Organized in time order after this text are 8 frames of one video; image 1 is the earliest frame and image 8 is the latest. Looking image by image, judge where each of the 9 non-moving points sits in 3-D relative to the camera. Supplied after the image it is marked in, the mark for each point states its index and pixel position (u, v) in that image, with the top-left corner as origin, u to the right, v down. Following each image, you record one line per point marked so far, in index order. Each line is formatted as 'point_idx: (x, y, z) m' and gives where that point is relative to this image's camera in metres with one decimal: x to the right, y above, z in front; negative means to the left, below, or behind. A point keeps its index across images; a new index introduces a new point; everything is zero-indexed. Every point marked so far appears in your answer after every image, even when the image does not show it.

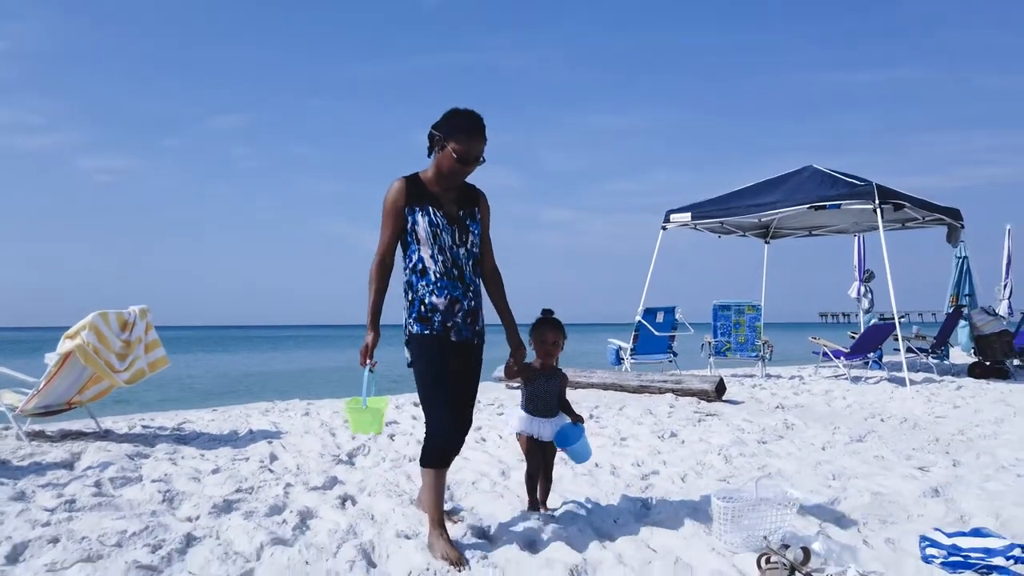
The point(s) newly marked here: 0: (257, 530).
0: (-0.8, -0.8, +2.6) m
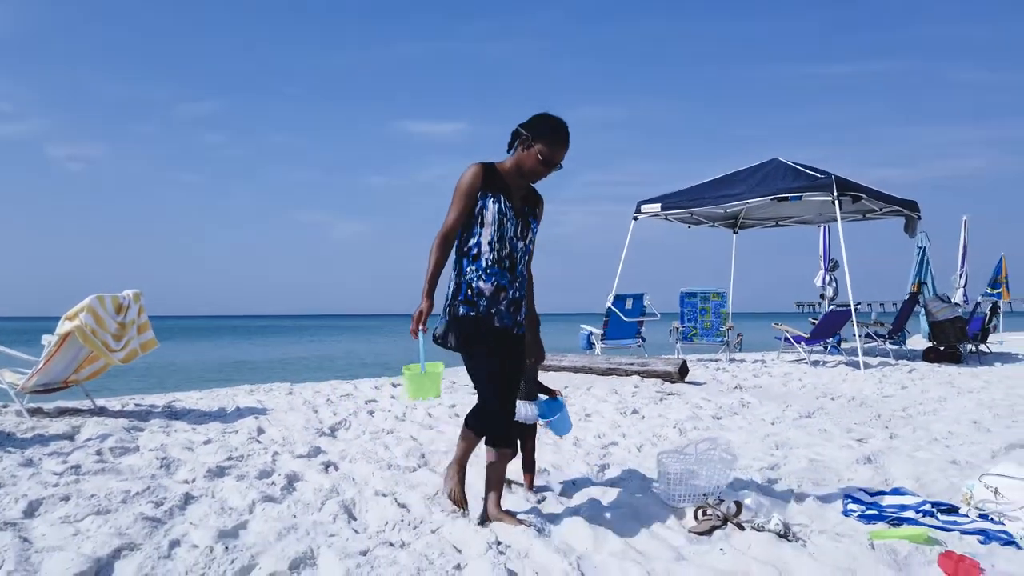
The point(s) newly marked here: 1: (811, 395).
0: (-1.0, -0.7, +2.9) m
1: (+2.3, -0.8, +6.0) m
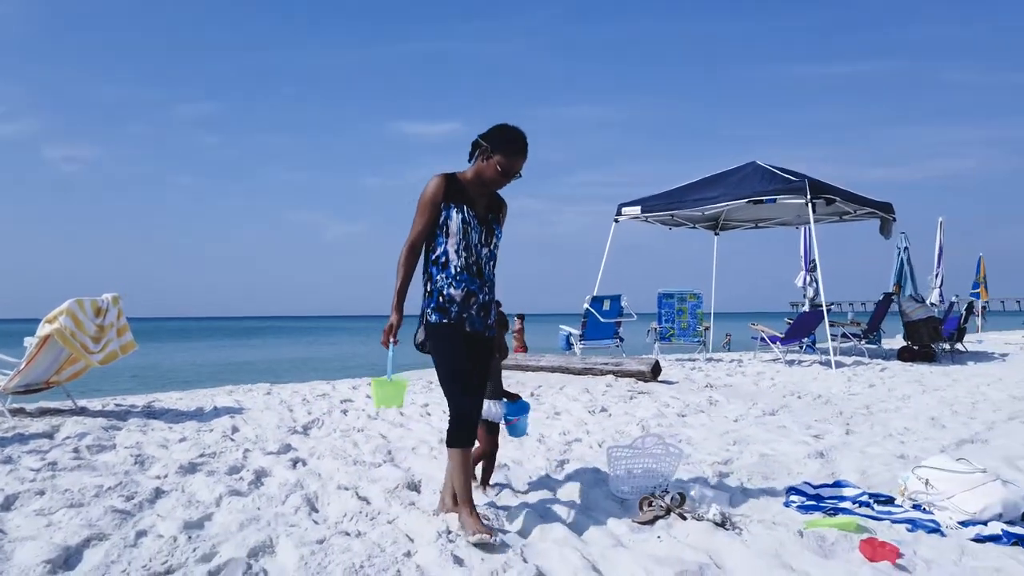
0: (-1.1, -0.8, +3.0) m
1: (+2.1, -0.8, +6.2) m
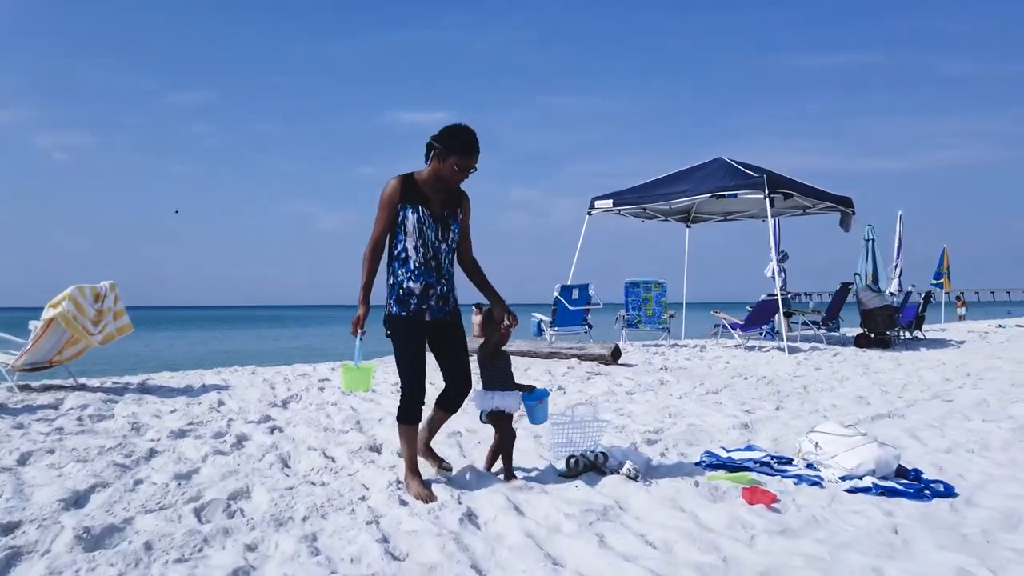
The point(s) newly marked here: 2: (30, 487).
0: (-1.4, -0.7, +3.5) m
1: (+1.8, -0.8, +6.7) m
2: (-1.8, -0.7, +2.9) m
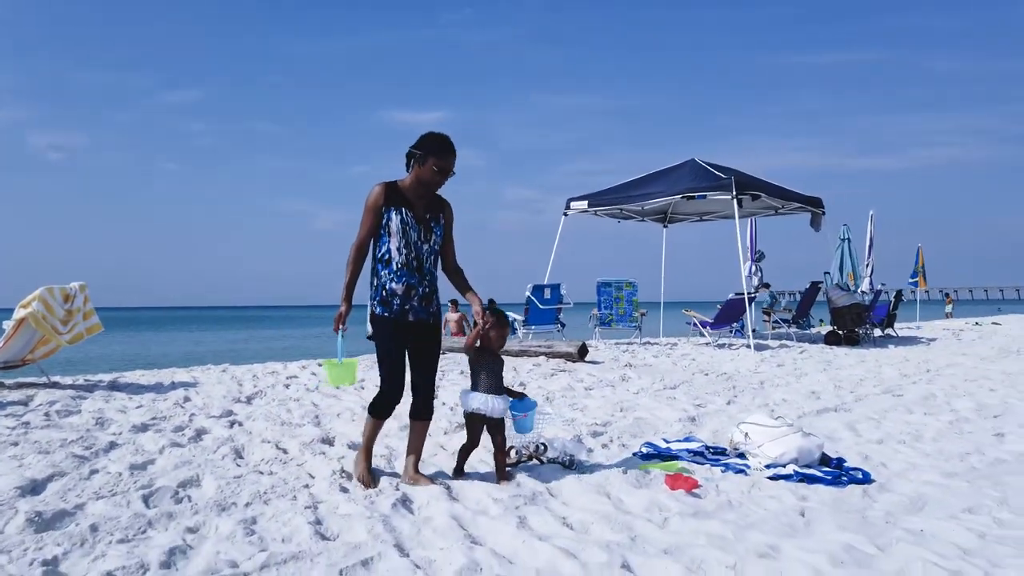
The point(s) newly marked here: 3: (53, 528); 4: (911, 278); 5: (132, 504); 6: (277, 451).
0: (-1.6, -0.7, +3.7) m
1: (+1.6, -0.7, +6.9) m
2: (-2.0, -0.7, +3.0) m
3: (-1.5, -0.8, +2.5) m
4: (+7.7, +0.2, +15.1) m
5: (-1.3, -0.8, +2.8) m
6: (-1.1, -0.7, +3.6) m
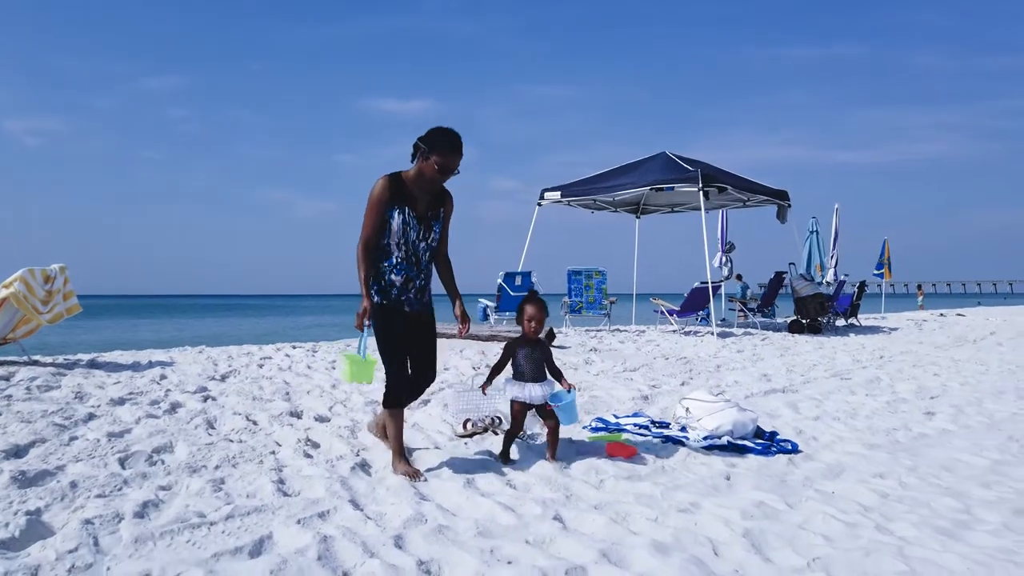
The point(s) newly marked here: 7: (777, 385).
0: (-1.9, -0.6, +3.9) m
1: (+1.3, -0.6, +7.2) m
2: (-2.2, -0.6, +3.2) m
3: (-1.7, -0.7, +2.8) m
4: (+7.2, +0.4, +15.5) m
5: (-1.5, -0.7, +3.0) m
6: (-1.3, -0.7, +3.8) m
7: (+2.0, -0.7, +5.9) m
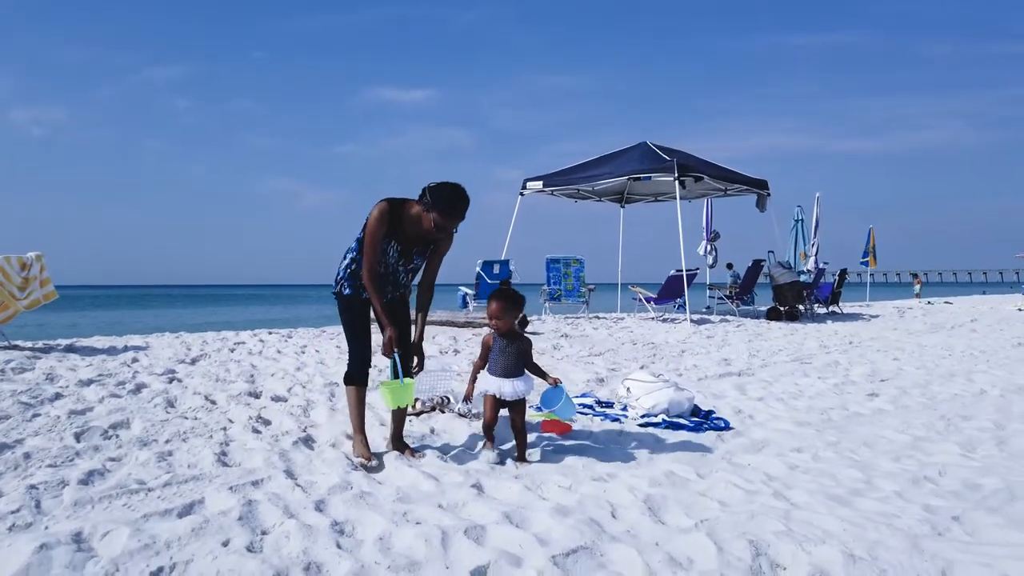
0: (-2.1, -0.5, +4.1) m
1: (+1.0, -0.5, +7.4) m
2: (-2.5, -0.6, +3.5) m
3: (-2.0, -0.6, +3.0) m
4: (+7.0, +0.6, +15.6) m
5: (-1.8, -0.6, +3.2) m
6: (-1.6, -0.6, +4.0) m
7: (+1.7, -0.6, +6.1) m
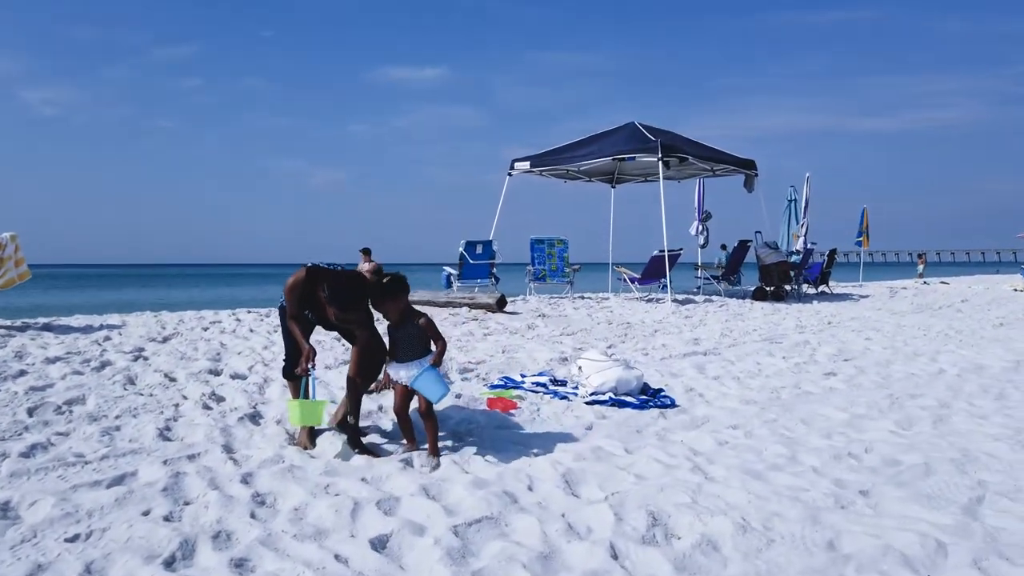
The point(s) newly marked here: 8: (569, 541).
0: (-2.4, -0.4, +4.2) m
1: (+0.8, -0.3, +7.5) m
2: (-2.8, -0.5, +3.6) m
3: (-2.2, -0.6, +3.1) m
4: (+6.9, +1.0, +15.6) m
5: (-2.1, -0.5, +3.3) m
6: (-1.8, -0.5, +4.1) m
7: (+1.5, -0.5, +6.2) m
8: (+0.2, -0.7, +2.3) m
